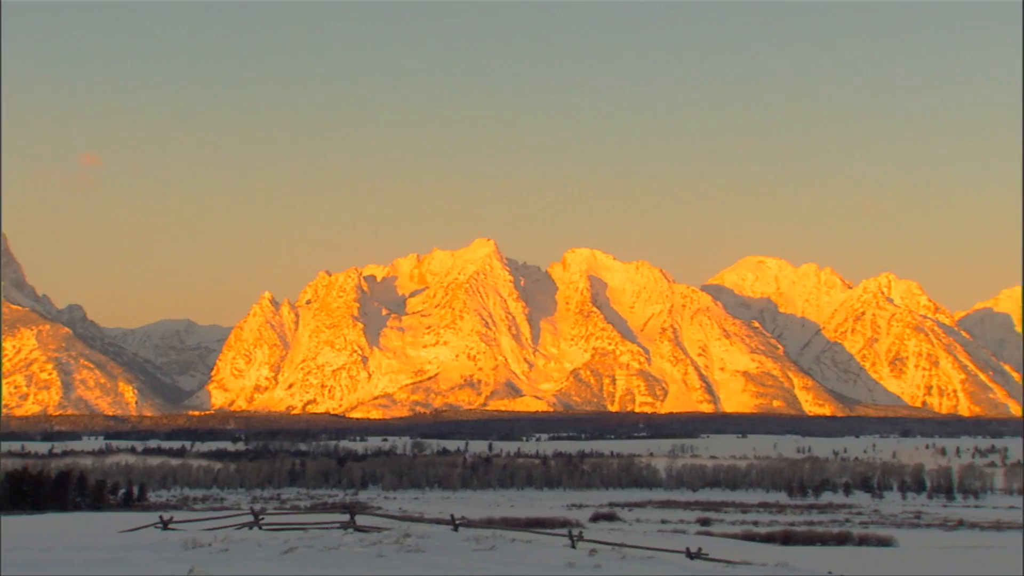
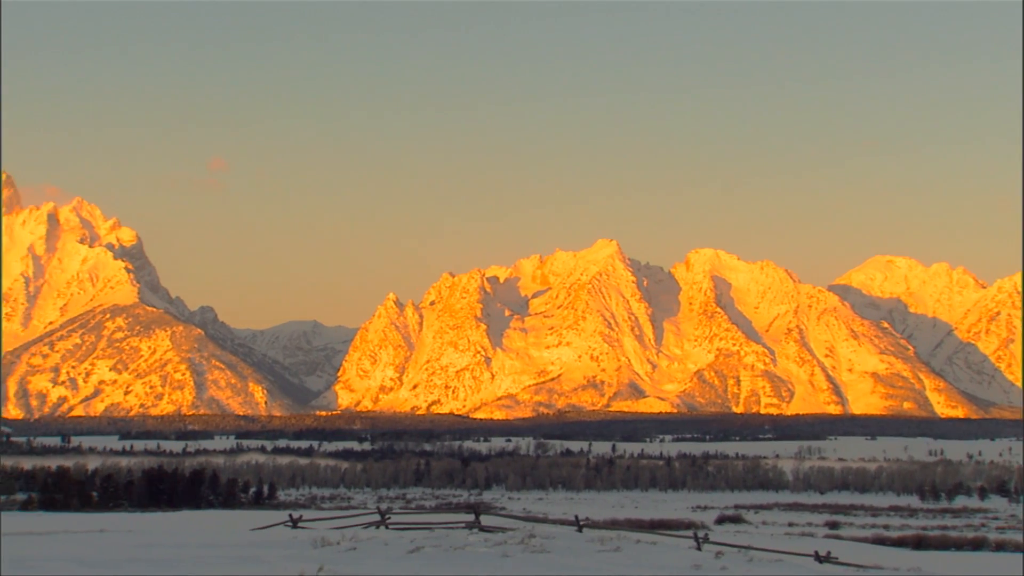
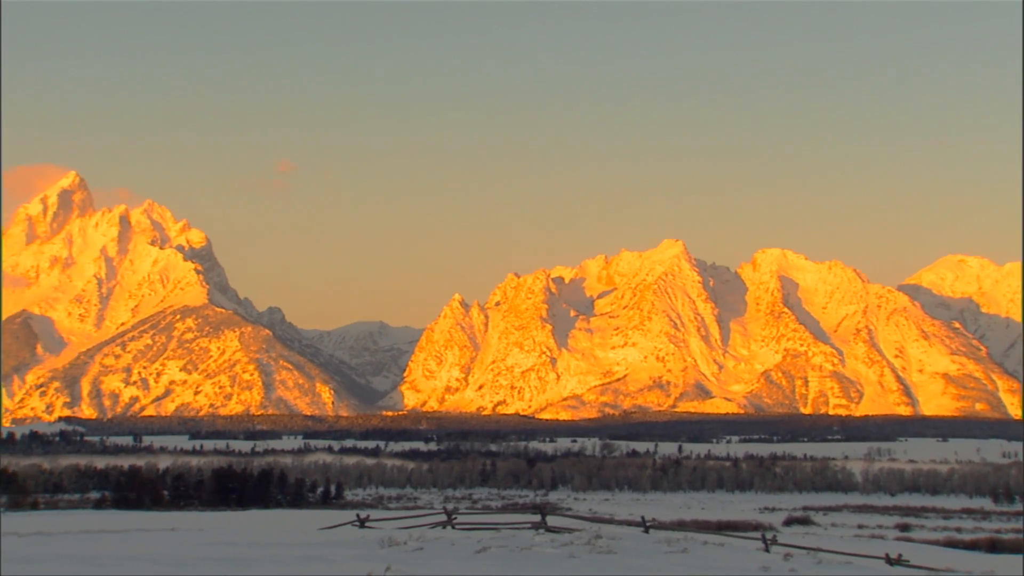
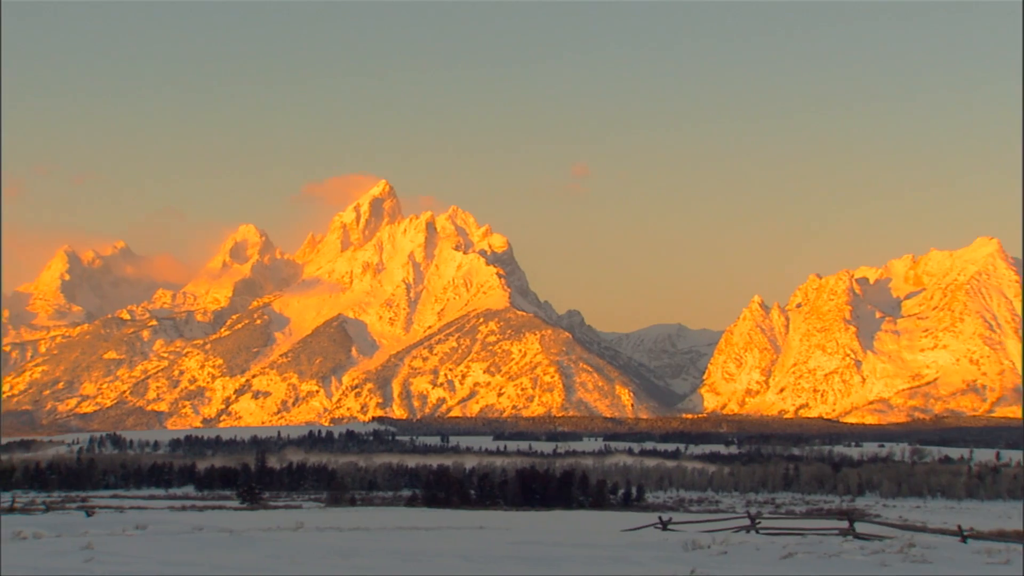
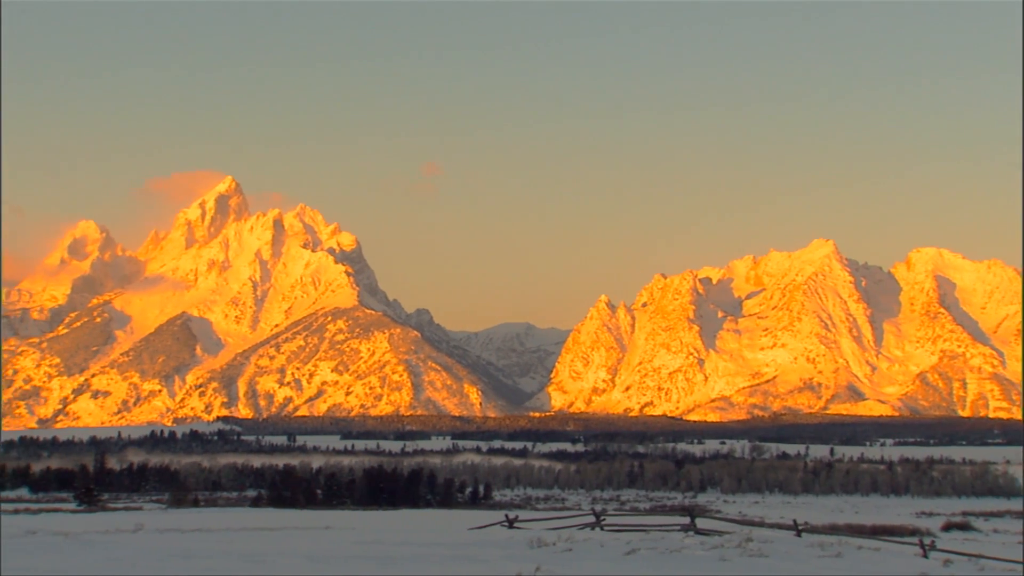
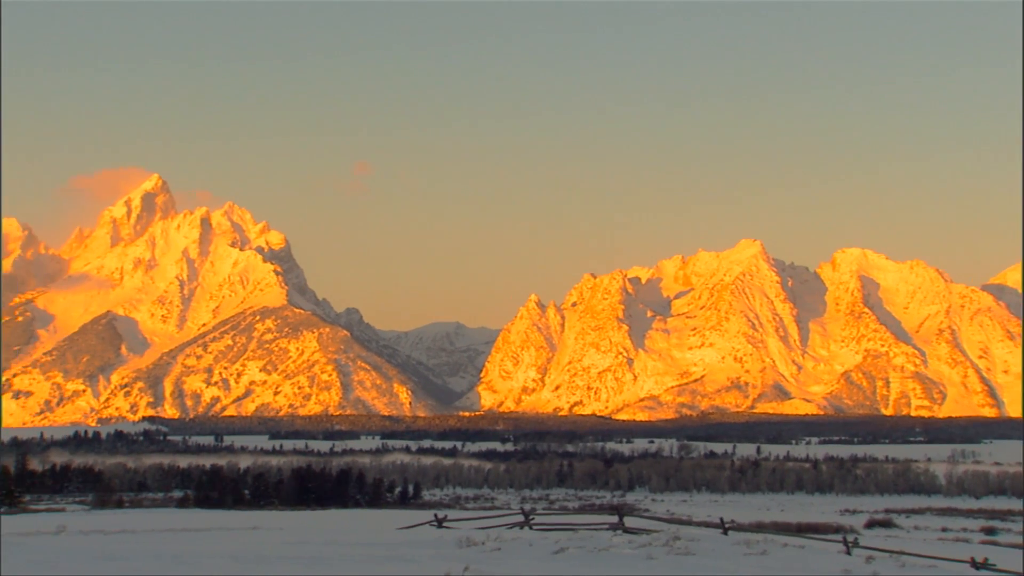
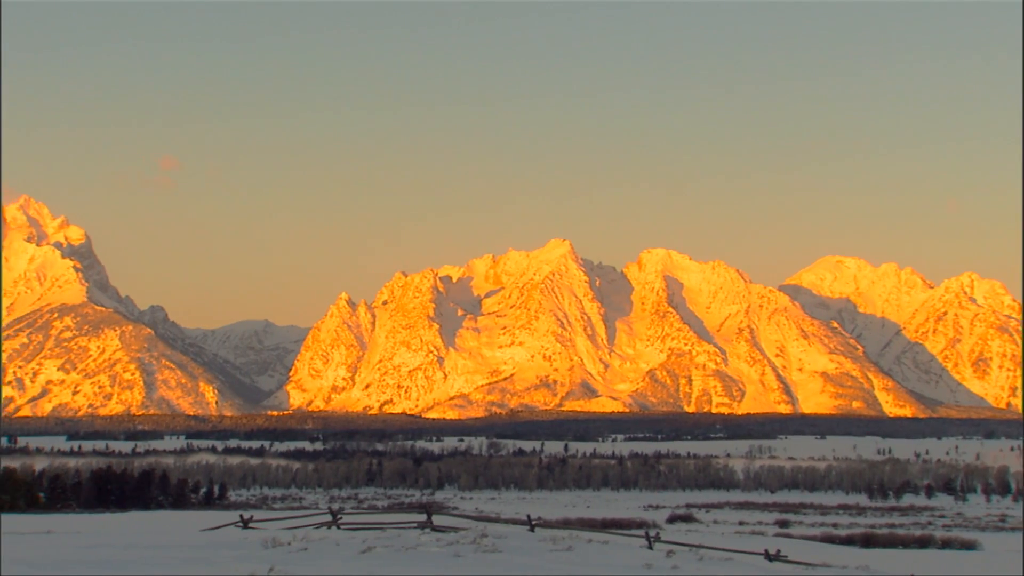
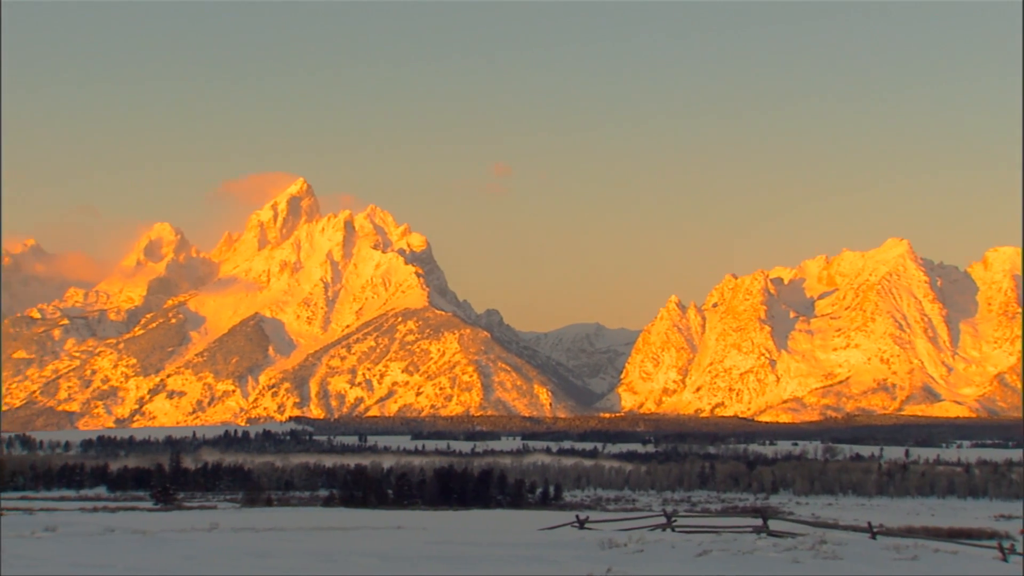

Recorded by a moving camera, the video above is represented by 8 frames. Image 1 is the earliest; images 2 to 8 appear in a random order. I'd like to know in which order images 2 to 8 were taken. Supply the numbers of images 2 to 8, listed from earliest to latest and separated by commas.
7, 2, 3, 6, 5, 8, 4
